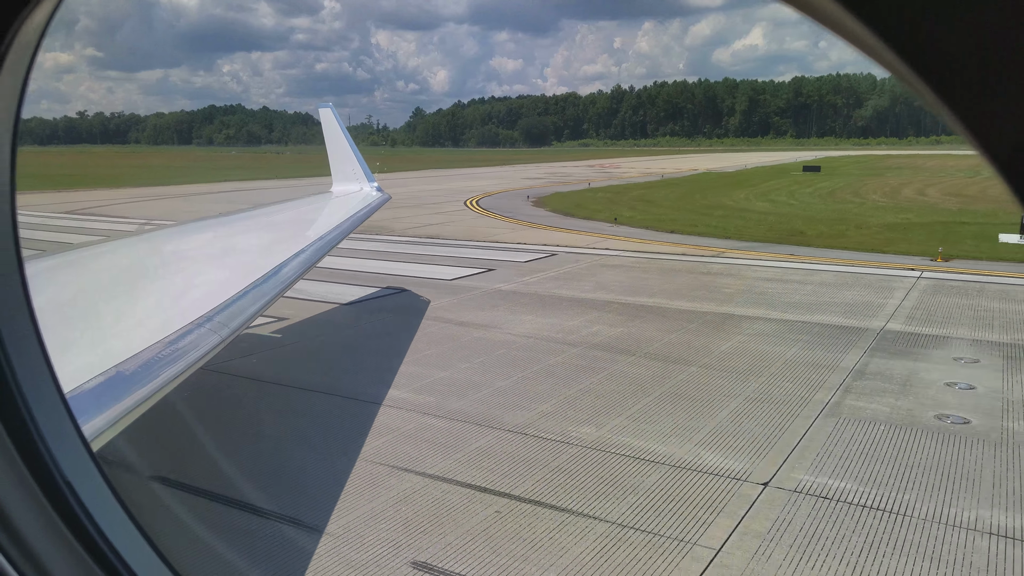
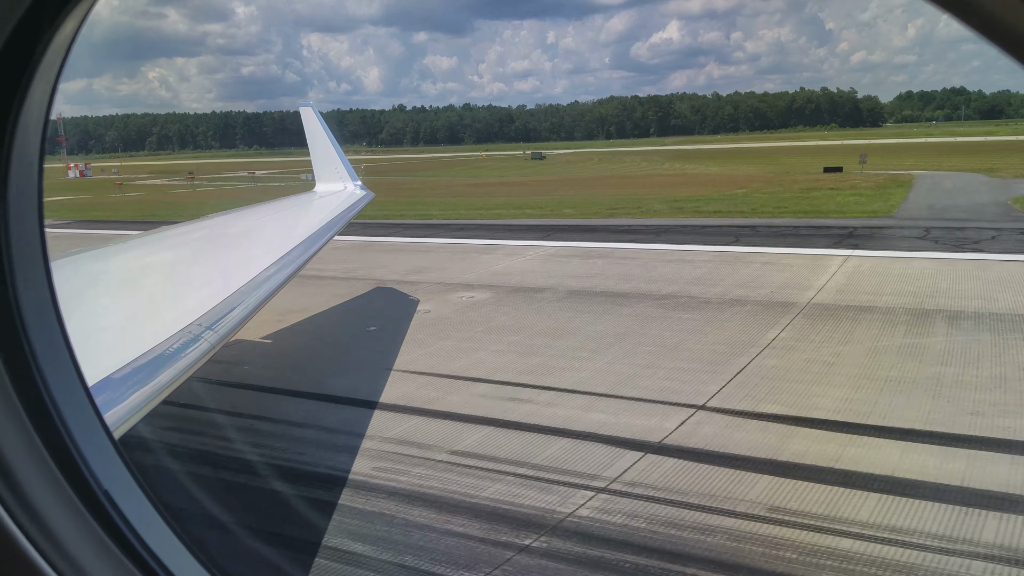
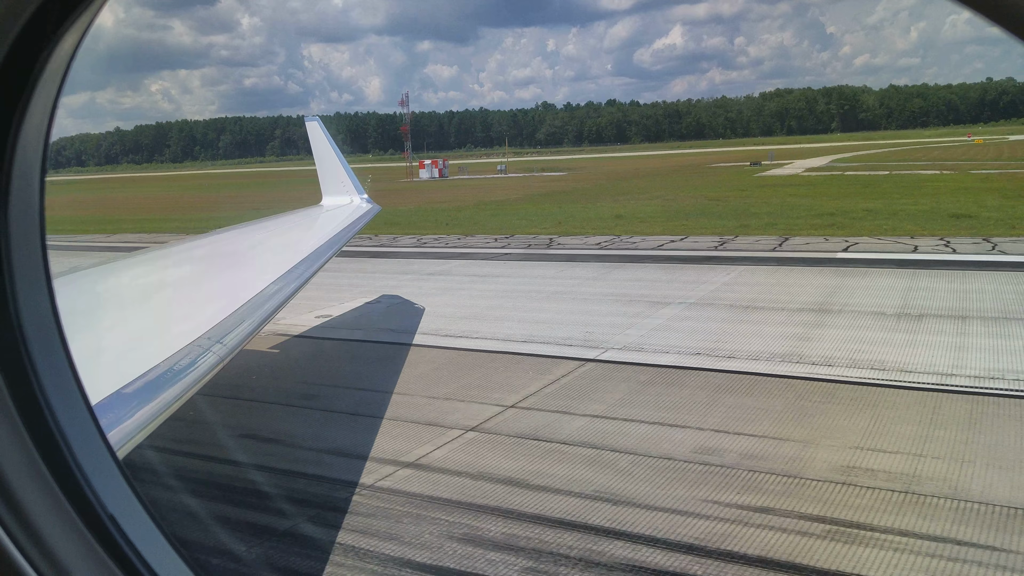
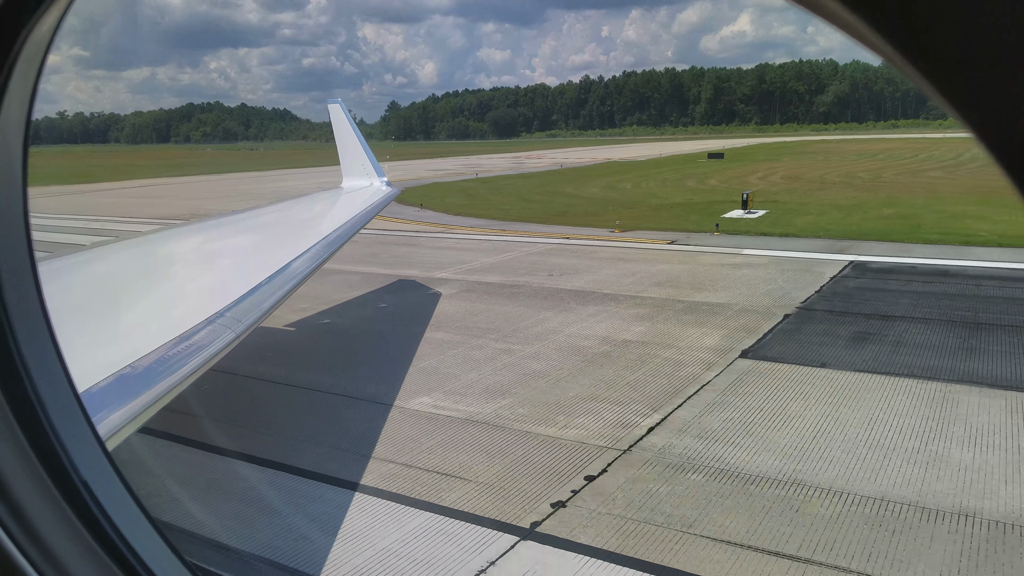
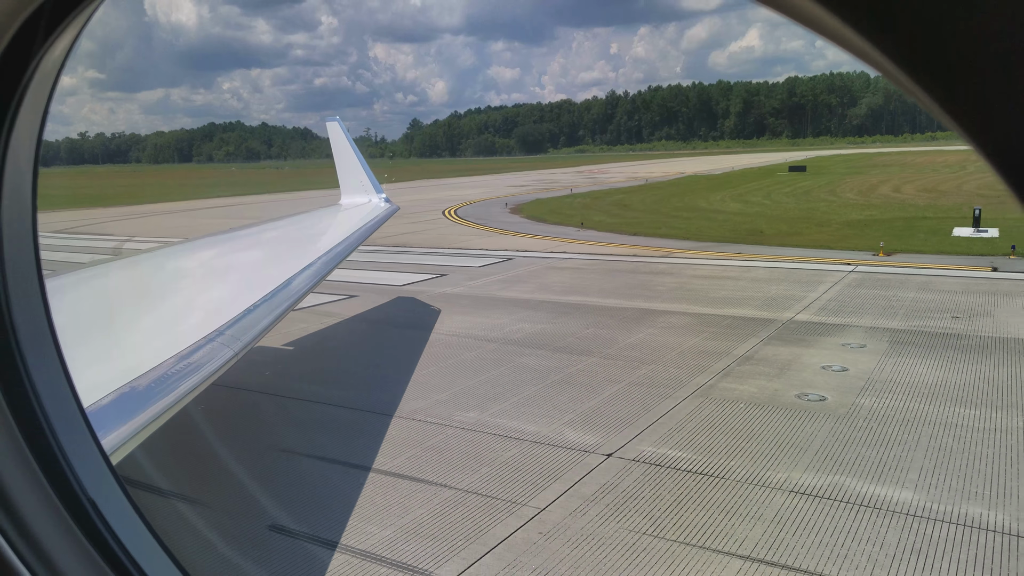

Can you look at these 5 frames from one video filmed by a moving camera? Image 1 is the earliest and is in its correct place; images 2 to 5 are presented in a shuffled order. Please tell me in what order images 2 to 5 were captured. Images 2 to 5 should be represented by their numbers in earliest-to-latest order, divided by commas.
5, 4, 3, 2
